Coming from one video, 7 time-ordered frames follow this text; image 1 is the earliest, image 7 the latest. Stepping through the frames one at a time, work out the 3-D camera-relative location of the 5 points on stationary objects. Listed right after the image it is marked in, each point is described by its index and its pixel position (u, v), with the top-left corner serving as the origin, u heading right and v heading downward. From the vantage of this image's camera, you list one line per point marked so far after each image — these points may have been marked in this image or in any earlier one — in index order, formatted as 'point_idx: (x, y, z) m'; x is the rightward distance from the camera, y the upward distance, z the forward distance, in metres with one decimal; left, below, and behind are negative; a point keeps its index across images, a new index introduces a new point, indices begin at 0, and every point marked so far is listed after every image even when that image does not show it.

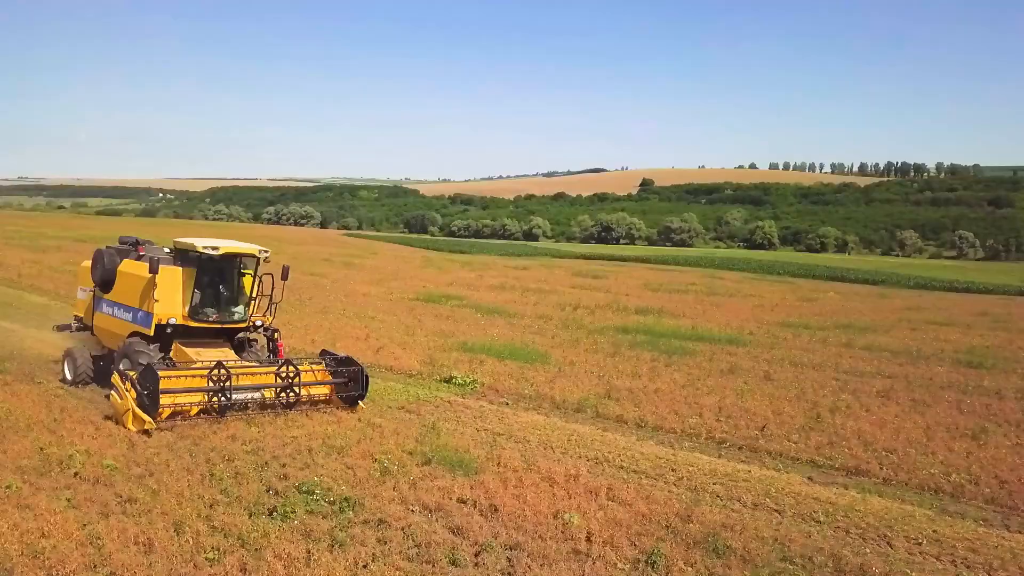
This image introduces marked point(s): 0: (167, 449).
0: (-4.0, -1.8, +9.2) m
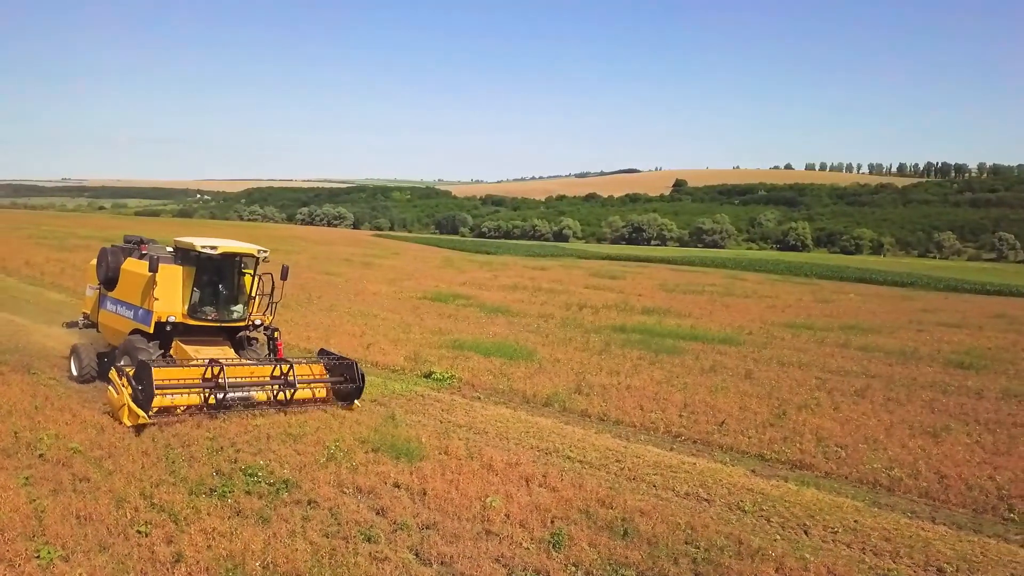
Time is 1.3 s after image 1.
0: (-4.6, -1.8, +9.7) m
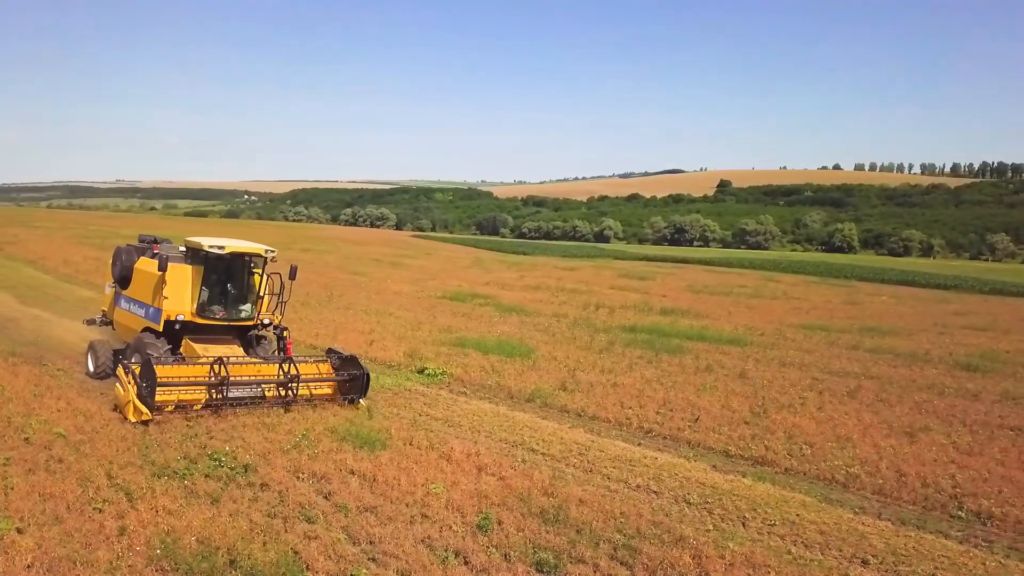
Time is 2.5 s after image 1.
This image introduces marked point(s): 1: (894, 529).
0: (-5.1, -1.7, +10.3) m
1: (+4.0, -2.5, +8.4) m
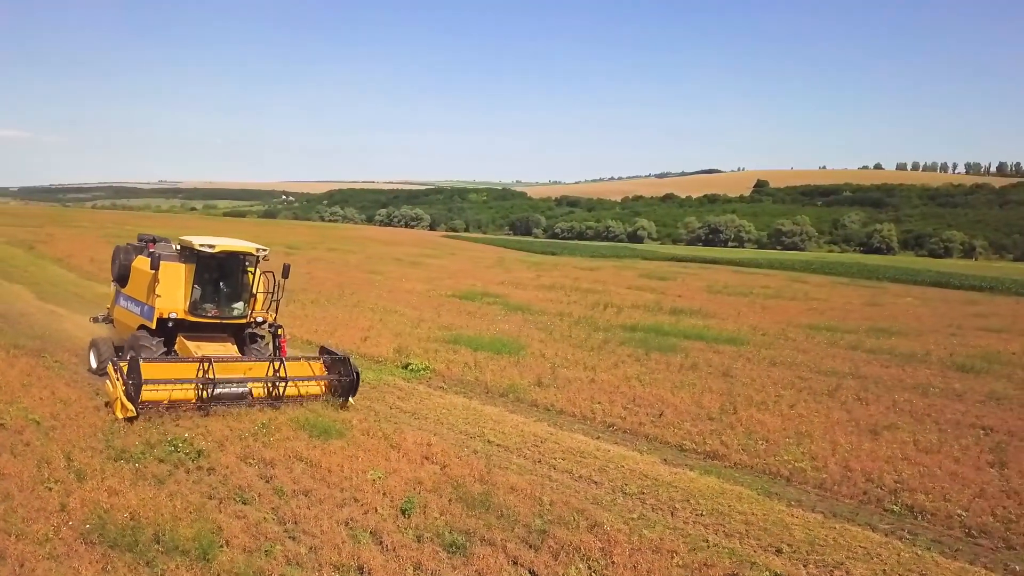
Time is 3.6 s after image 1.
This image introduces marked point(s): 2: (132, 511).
0: (-5.7, -1.7, +10.9) m
1: (+3.3, -2.5, +8.6) m
2: (-3.3, -1.9, +7.0) m
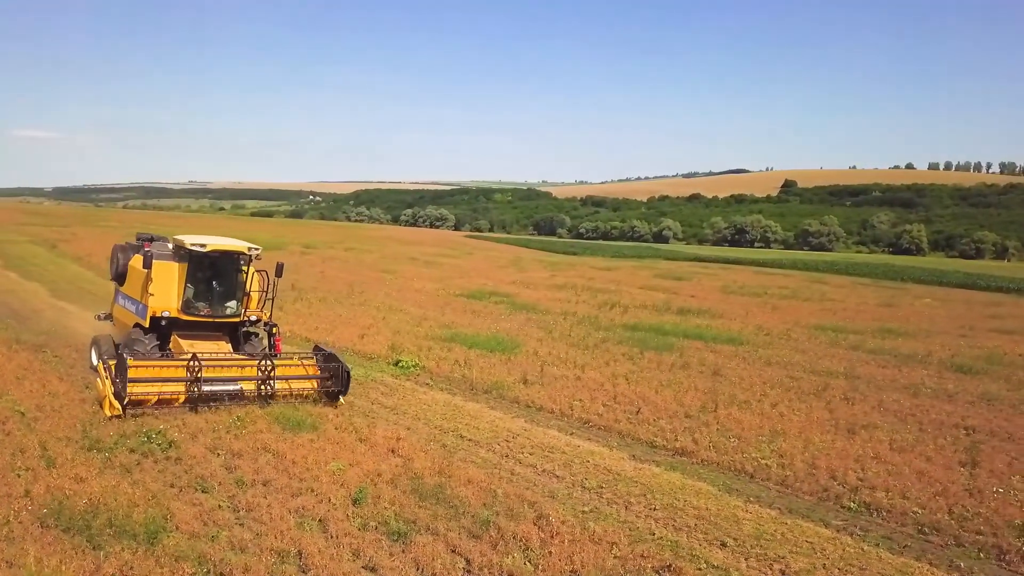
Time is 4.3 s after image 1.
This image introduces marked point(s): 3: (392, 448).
0: (-6.1, -1.6, +11.2) m
1: (+2.8, -2.5, +8.7) m
2: (-3.8, -1.9, +7.3) m
3: (-1.5, -1.9, +9.8) m
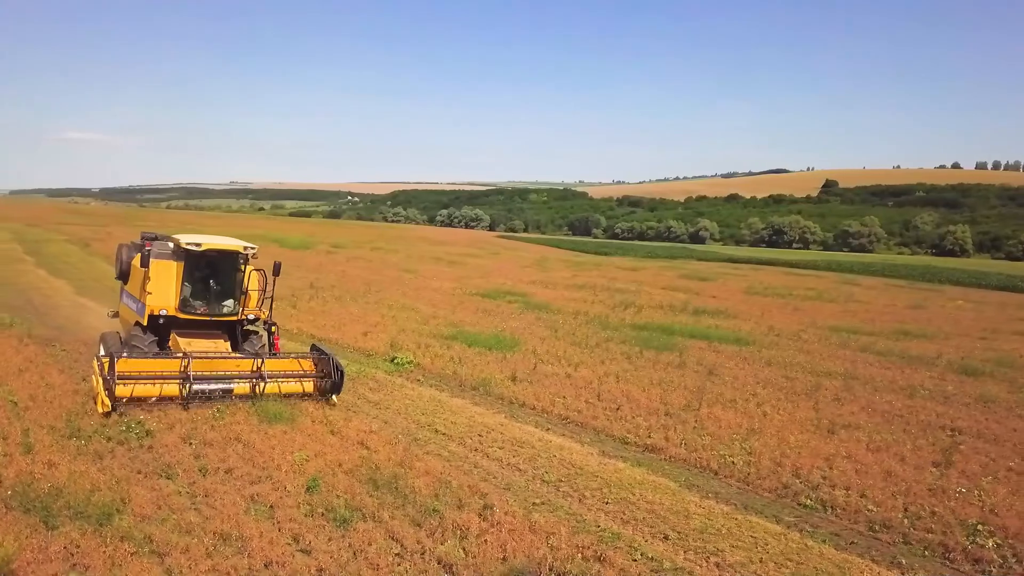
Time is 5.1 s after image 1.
0: (-6.4, -1.5, +11.7) m
1: (+2.4, -2.4, +8.8) m
2: (-4.4, -1.8, +7.7) m
3: (-1.9, -1.9, +10.1) m
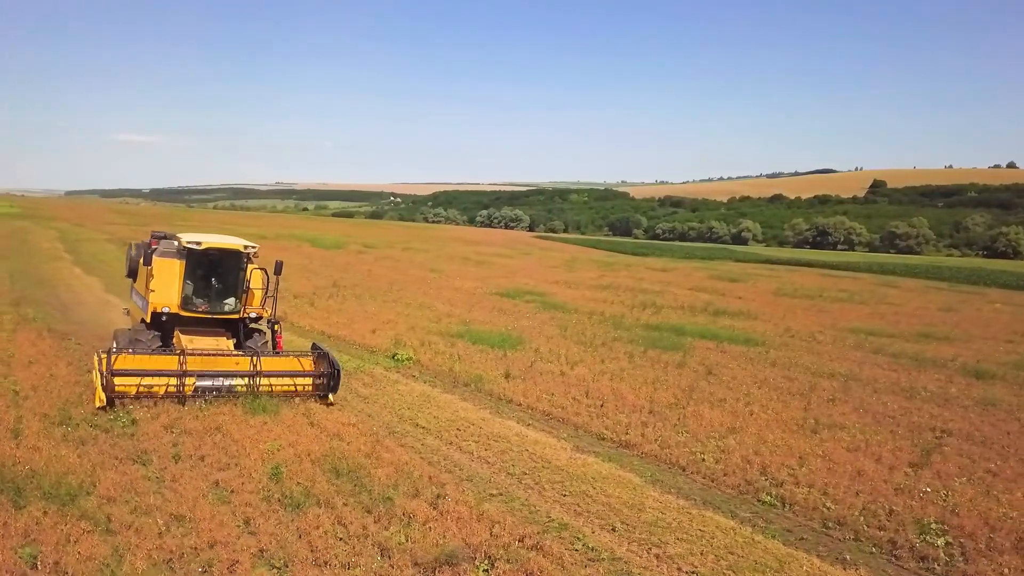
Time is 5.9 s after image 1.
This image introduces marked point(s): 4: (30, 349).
0: (-6.7, -1.5, +12.3) m
1: (+1.9, -2.4, +8.9) m
2: (-4.8, -1.8, +8.2) m
3: (-2.3, -1.9, +10.4) m
4: (-9.0, -1.1, +14.9) m
